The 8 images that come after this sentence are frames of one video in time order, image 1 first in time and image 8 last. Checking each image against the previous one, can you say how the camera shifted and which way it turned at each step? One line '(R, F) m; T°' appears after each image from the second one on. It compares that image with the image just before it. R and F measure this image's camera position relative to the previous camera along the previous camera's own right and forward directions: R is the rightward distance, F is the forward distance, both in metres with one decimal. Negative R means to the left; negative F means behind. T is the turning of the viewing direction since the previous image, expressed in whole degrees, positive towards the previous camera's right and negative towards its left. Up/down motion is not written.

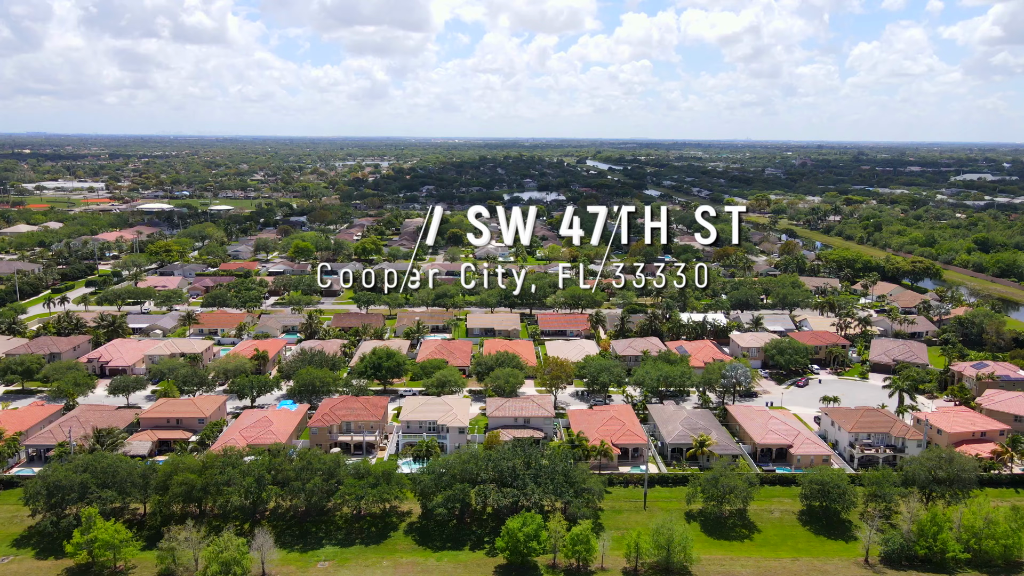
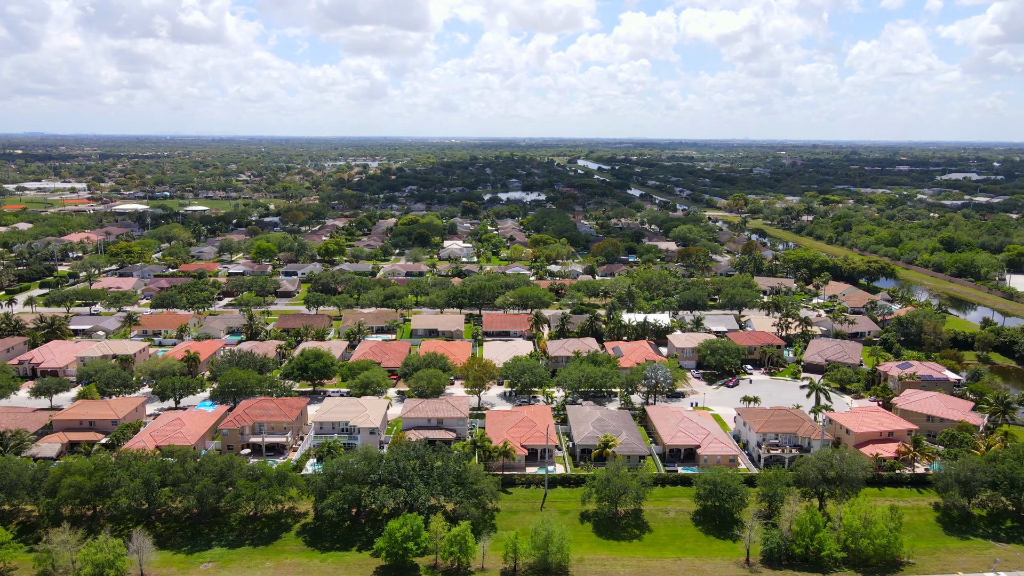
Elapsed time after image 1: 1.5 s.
(+5.2, -0.2) m; 0°
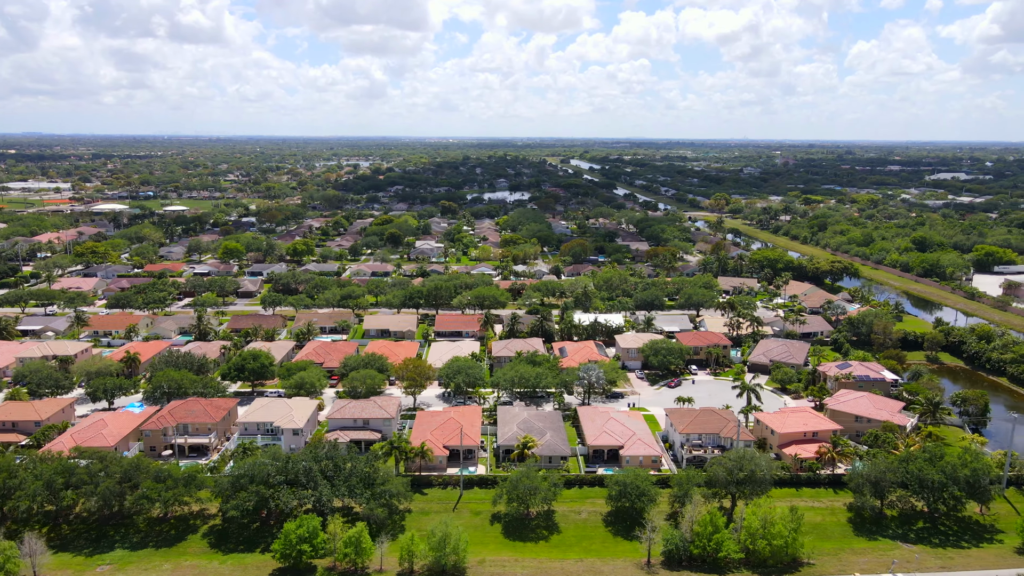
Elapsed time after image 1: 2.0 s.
(+4.4, +0.1) m; 0°
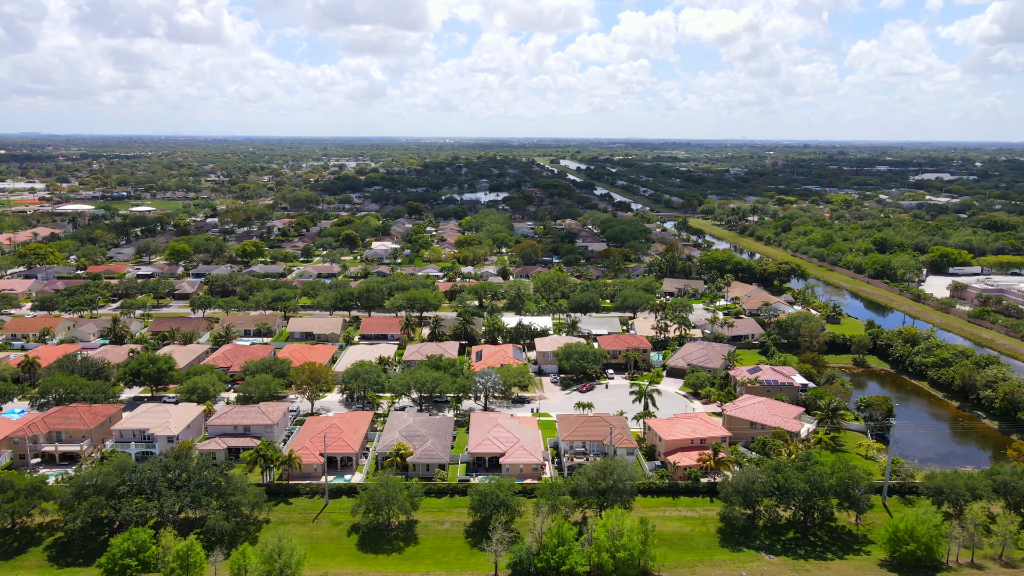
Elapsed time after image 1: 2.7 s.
(+6.8, +1.0) m; 0°
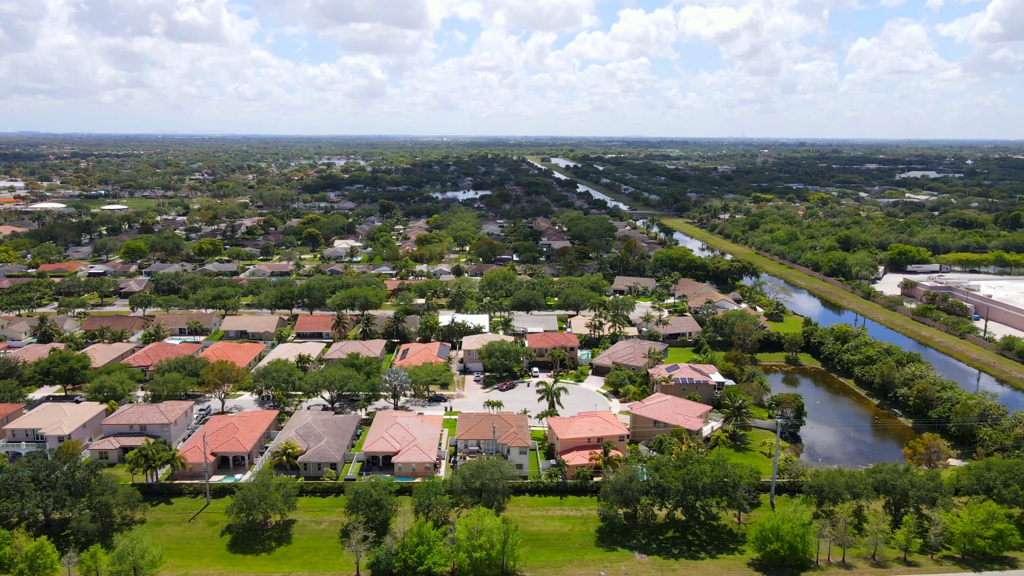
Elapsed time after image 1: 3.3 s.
(+5.9, +0.3) m; 0°
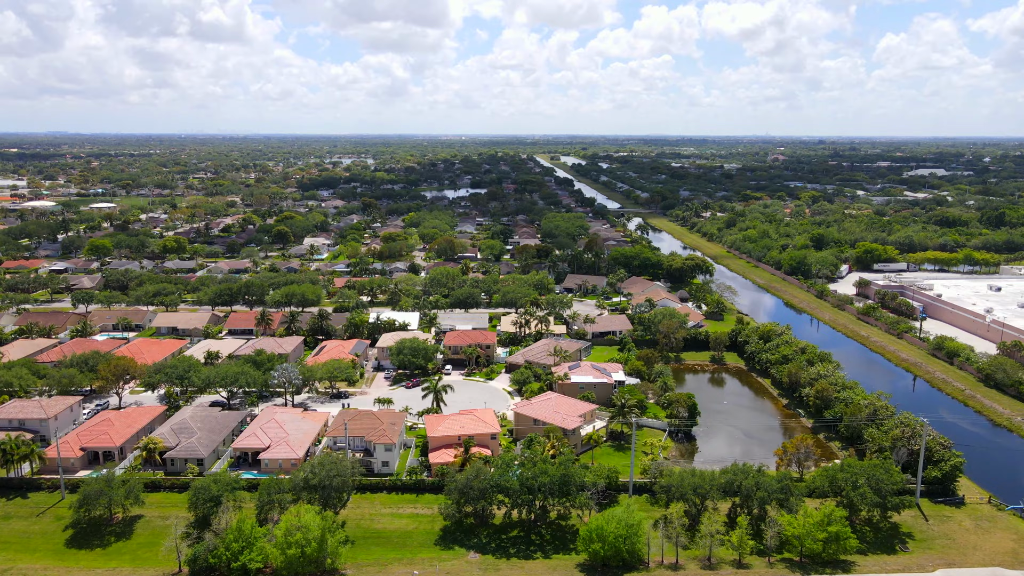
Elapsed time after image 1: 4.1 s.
(+8.5, +0.4) m; -2°
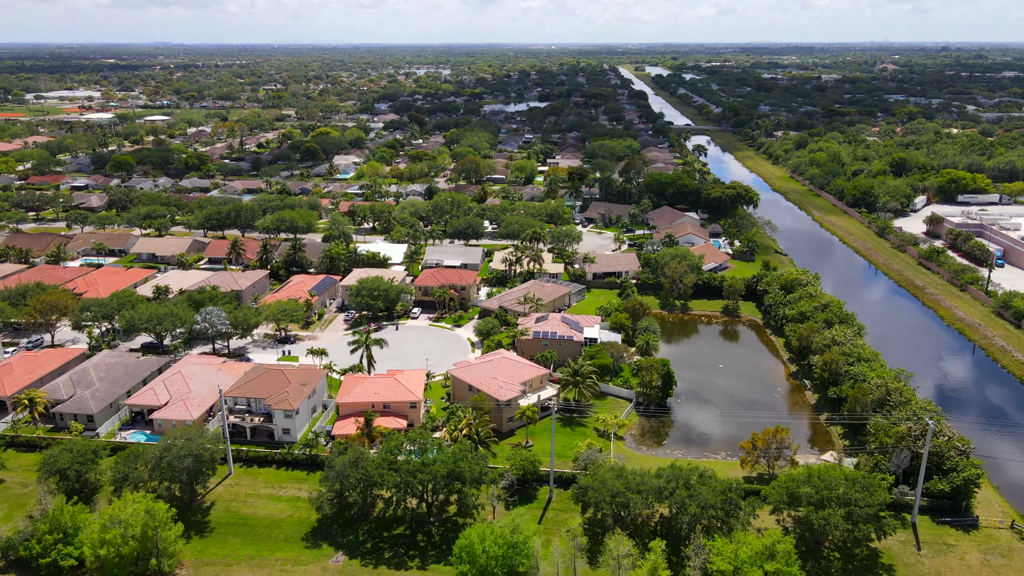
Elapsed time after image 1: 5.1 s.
(+7.8, +7.6) m; -7°
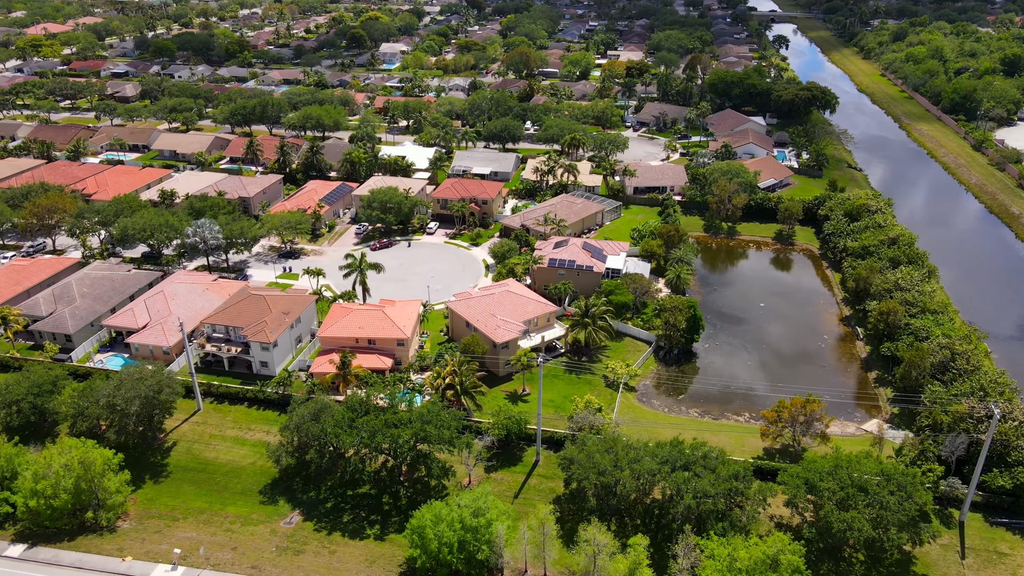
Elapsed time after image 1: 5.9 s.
(+3.0, +4.8) m; -5°
